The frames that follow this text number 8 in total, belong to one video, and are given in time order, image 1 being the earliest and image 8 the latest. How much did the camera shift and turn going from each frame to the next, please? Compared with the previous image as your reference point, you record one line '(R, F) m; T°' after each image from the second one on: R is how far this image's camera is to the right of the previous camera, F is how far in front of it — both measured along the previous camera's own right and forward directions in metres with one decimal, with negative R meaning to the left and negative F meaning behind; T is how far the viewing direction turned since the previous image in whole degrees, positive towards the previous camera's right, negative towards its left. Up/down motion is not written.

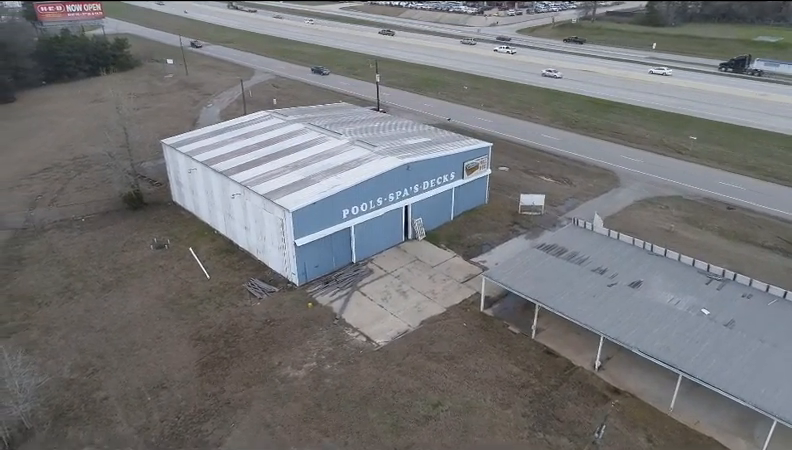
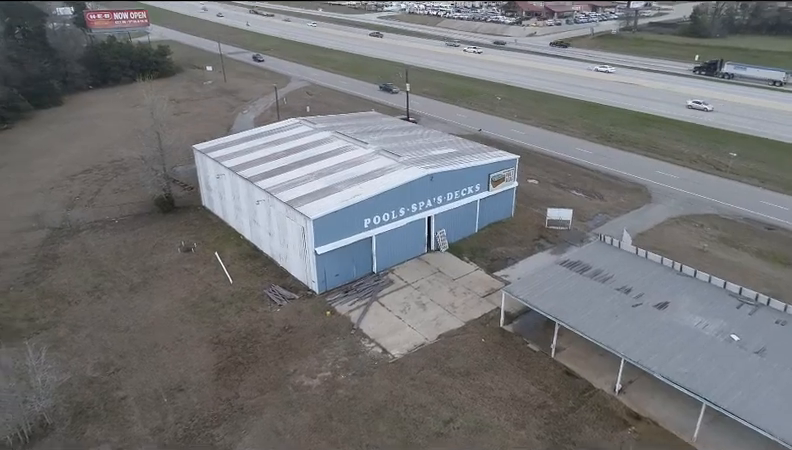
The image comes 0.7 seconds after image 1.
(+0.4, +0.1) m; -4°
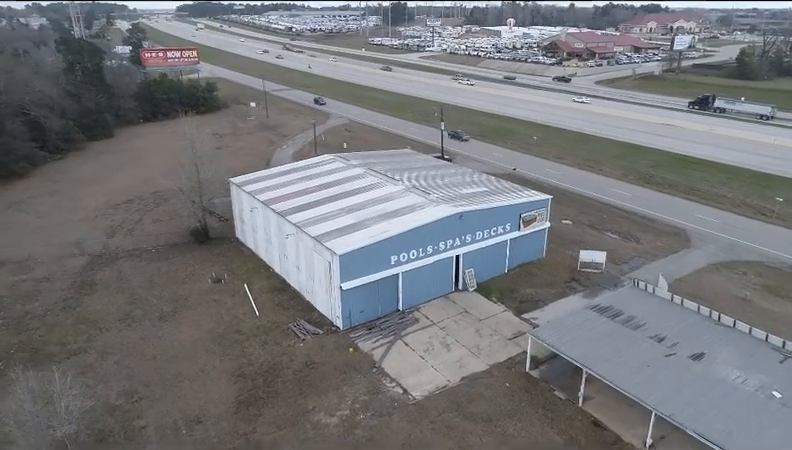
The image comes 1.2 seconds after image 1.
(+0.4, +0.1) m; -4°
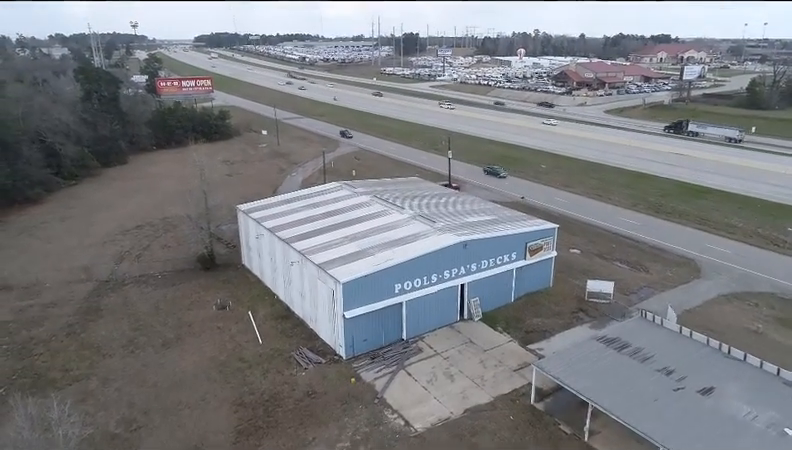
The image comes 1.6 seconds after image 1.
(+0.3, 0.0) m; -1°
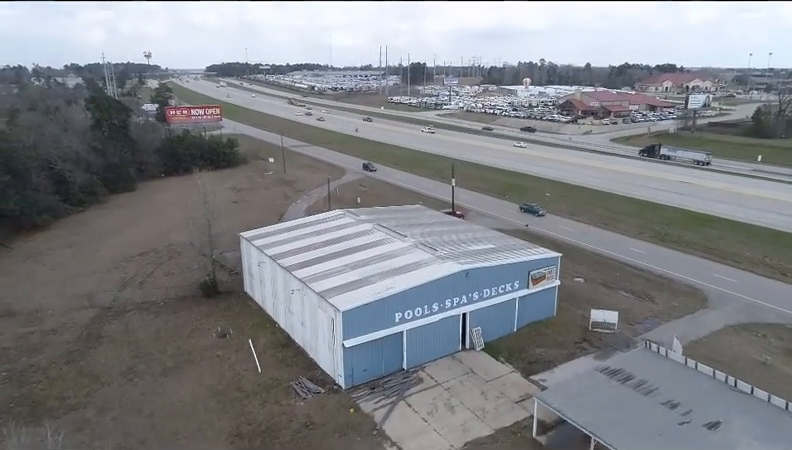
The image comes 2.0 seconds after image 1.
(+0.2, 0.0) m; -1°
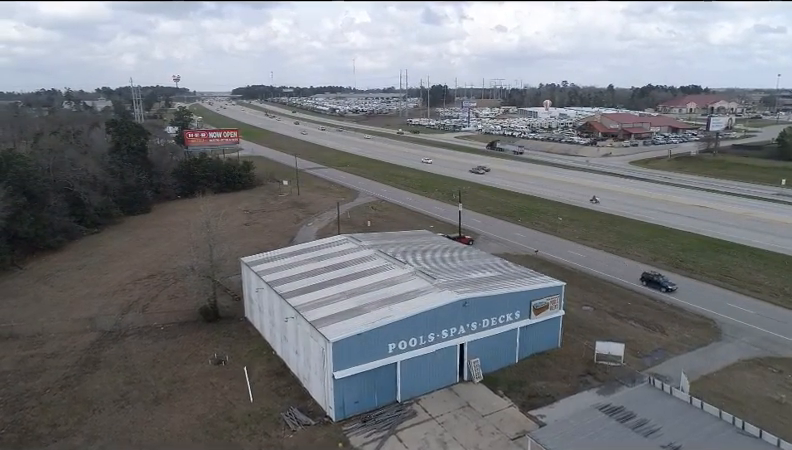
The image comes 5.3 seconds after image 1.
(+1.0, +0.3) m; -2°
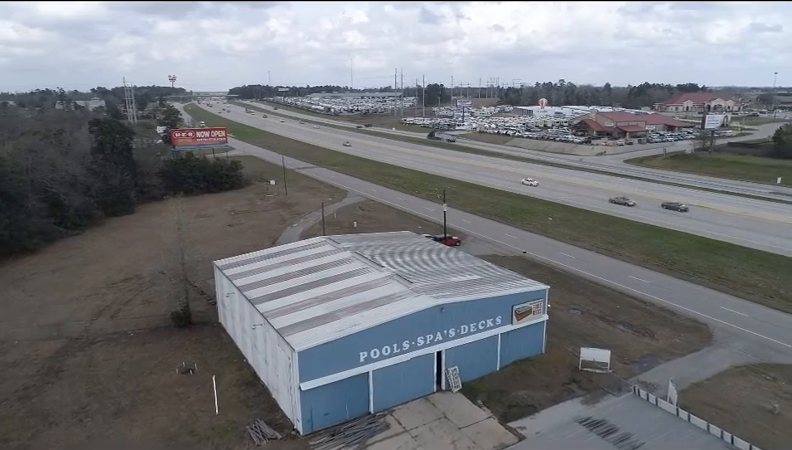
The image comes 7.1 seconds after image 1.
(+0.9, +1.1) m; 0°
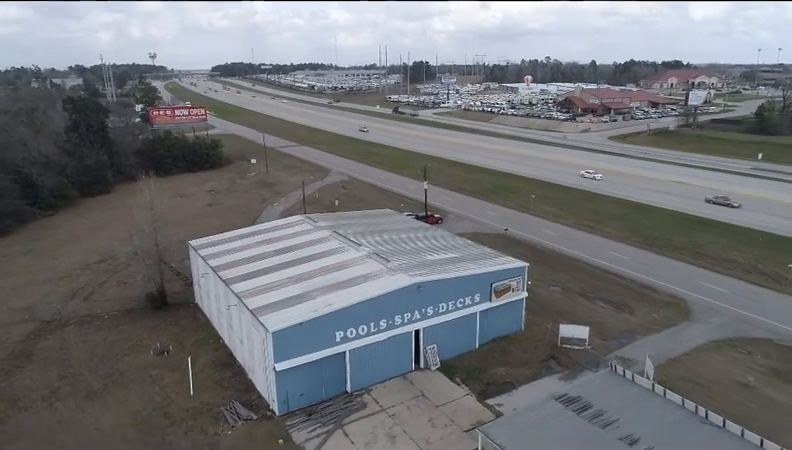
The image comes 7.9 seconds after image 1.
(+0.4, +0.4) m; +1°
